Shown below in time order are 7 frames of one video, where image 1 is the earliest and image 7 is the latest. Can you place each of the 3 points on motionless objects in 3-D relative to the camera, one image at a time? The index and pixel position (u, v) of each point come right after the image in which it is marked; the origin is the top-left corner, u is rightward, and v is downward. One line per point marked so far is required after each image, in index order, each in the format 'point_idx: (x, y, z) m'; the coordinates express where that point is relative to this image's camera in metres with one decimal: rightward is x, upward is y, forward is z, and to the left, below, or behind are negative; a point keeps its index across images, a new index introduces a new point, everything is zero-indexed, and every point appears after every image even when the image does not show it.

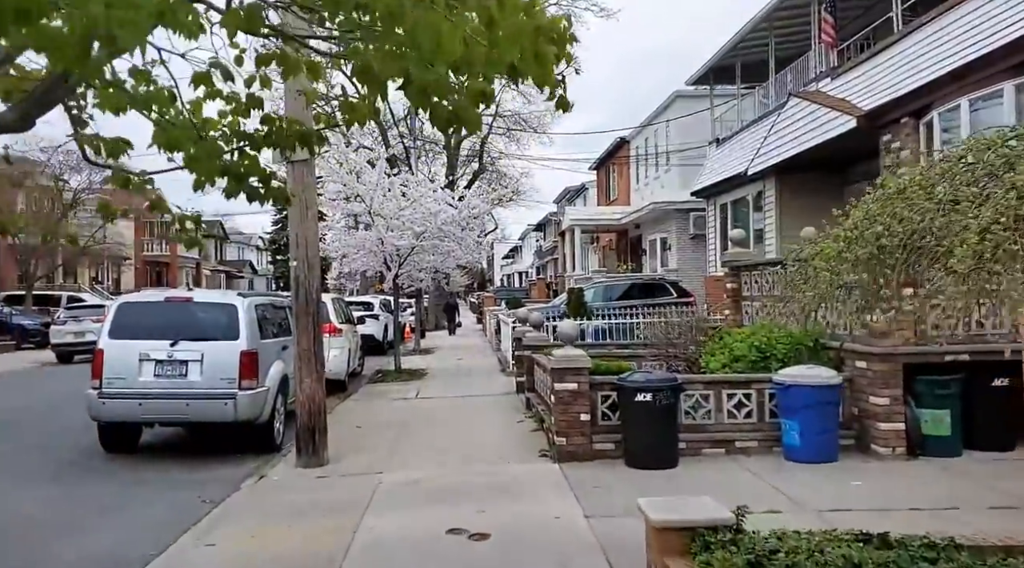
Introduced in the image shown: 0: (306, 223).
0: (-2.2, +0.7, +7.9) m
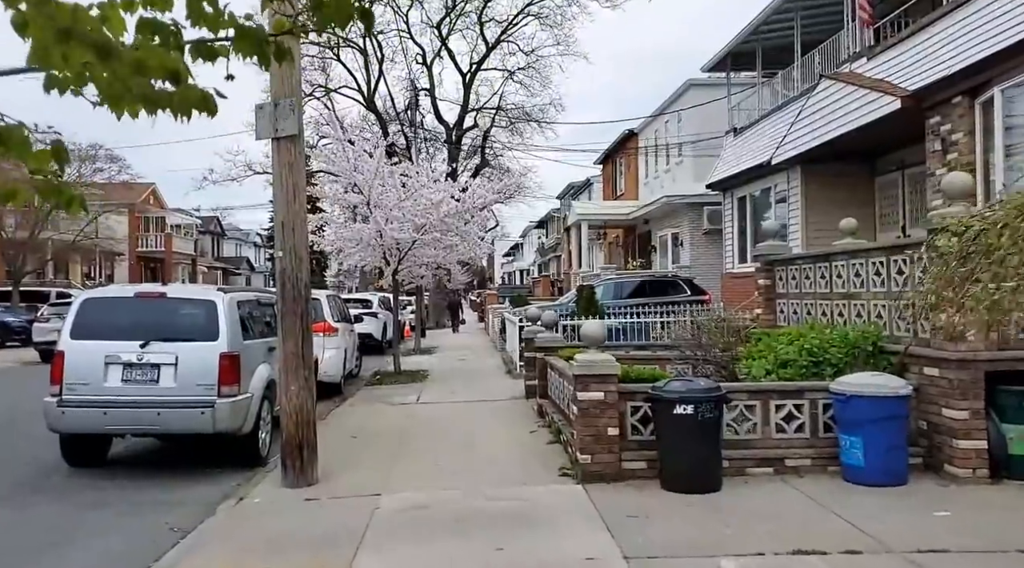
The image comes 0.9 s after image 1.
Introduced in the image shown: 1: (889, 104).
0: (-2.0, +0.7, +7.0) m
1: (+5.2, +2.5, +10.3) m
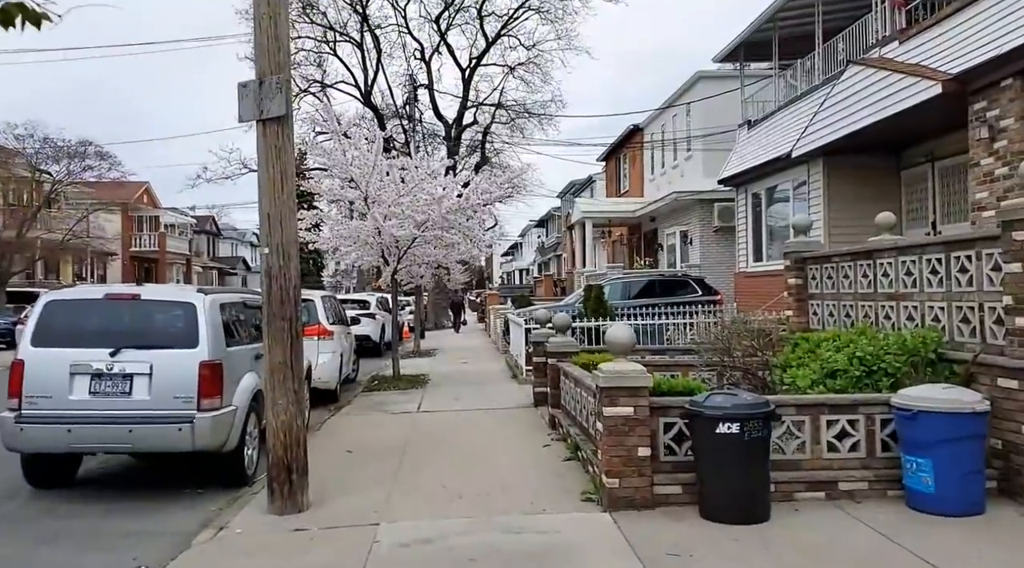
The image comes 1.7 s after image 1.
0: (-1.9, +0.7, +6.2) m
1: (+5.4, +2.5, +9.5) m
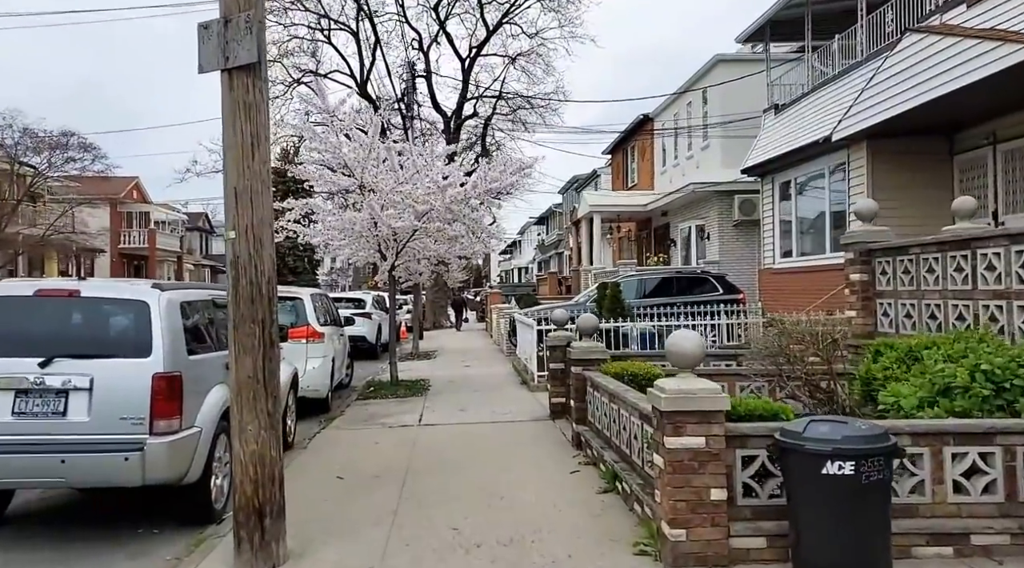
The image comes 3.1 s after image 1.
0: (-1.7, +0.8, +4.9) m
1: (+5.5, +2.5, +8.3) m
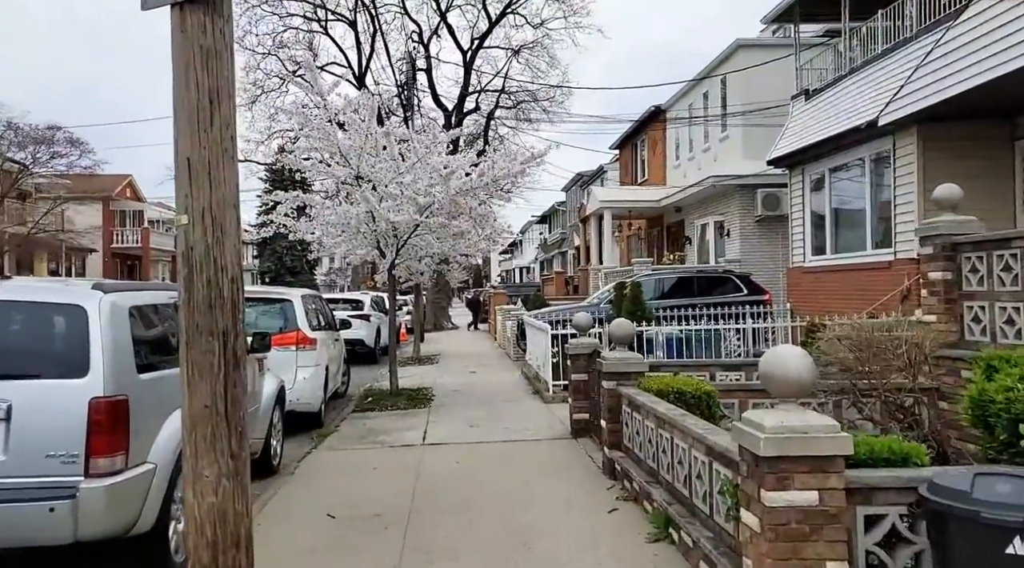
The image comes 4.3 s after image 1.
0: (-1.5, +0.8, +3.8) m
1: (+5.7, +2.5, +7.1) m
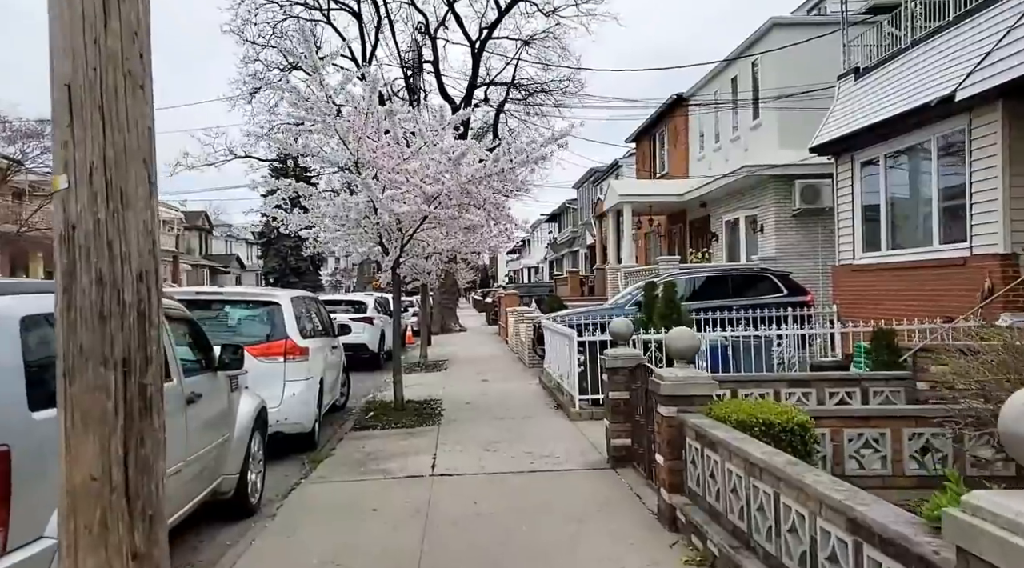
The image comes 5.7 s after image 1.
0: (-1.3, +0.8, +2.4) m
1: (+6.0, +2.6, +5.7) m
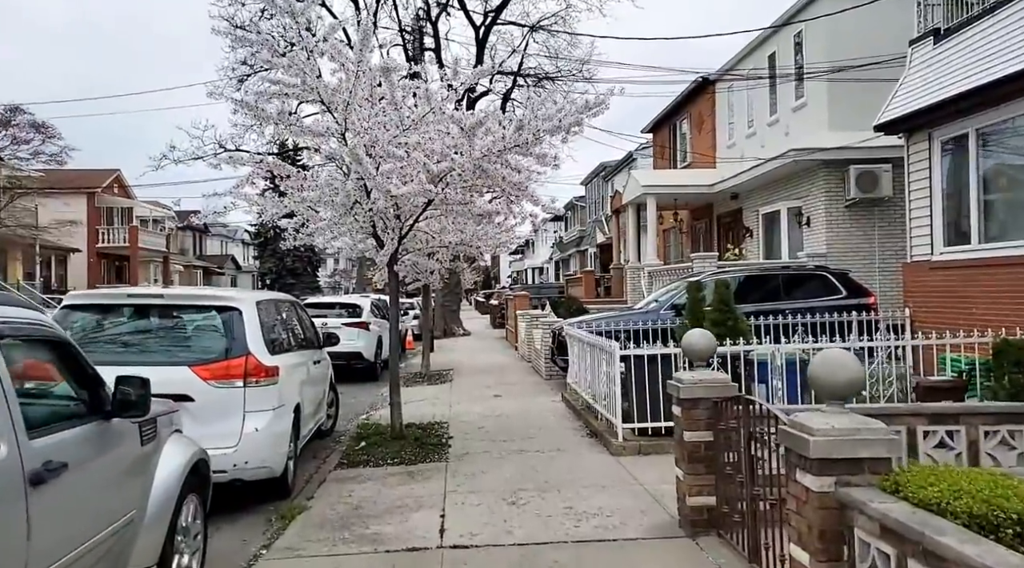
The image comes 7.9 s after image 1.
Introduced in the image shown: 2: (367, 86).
0: (-1.0, +0.8, +0.4) m
1: (+6.2, +2.6, +3.7) m
2: (-2.1, +2.8, +11.6) m
